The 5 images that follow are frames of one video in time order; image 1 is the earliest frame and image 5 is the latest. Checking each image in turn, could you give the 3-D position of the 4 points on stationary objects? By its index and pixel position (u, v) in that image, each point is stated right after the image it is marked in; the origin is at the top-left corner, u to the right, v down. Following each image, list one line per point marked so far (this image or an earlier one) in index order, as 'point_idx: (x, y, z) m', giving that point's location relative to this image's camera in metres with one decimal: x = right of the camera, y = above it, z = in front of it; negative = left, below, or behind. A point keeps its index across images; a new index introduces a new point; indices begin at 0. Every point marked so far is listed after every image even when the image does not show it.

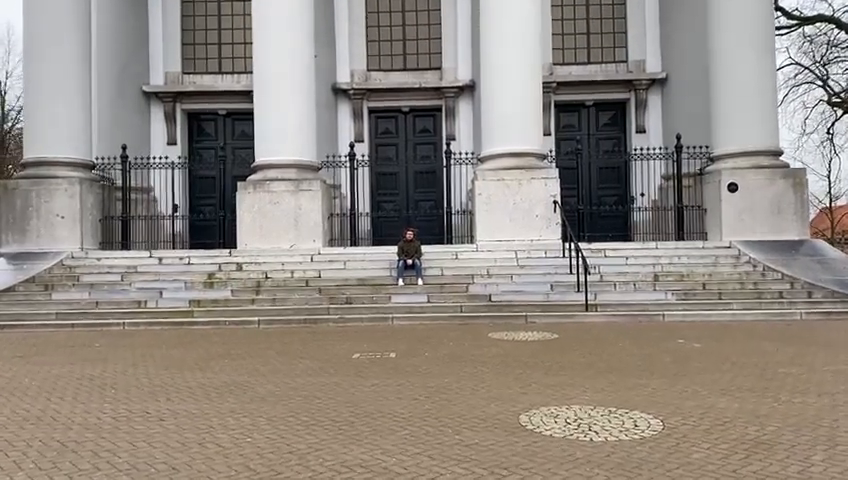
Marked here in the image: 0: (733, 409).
0: (+2.8, -1.5, +6.6) m
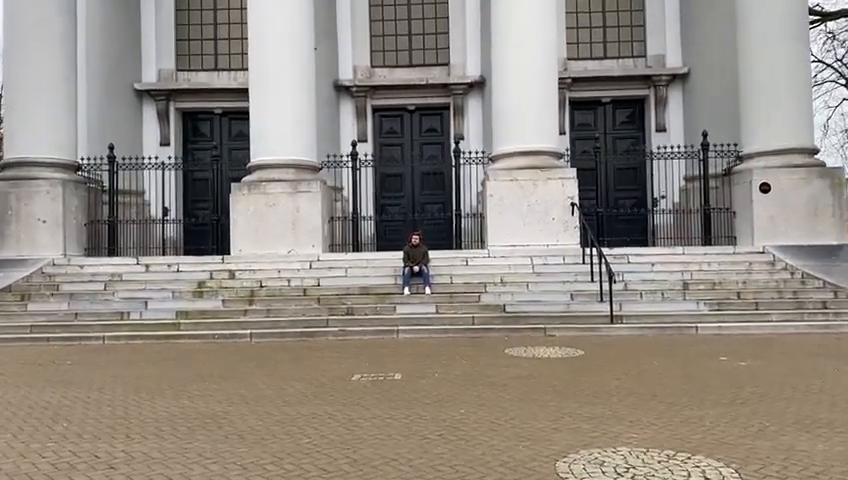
0: (+2.9, -1.6, +5.3) m
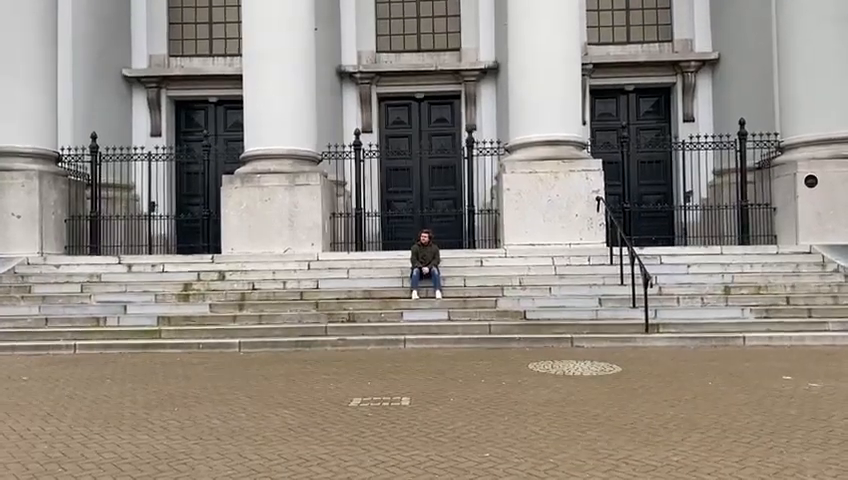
0: (+3.0, -1.6, +3.8) m
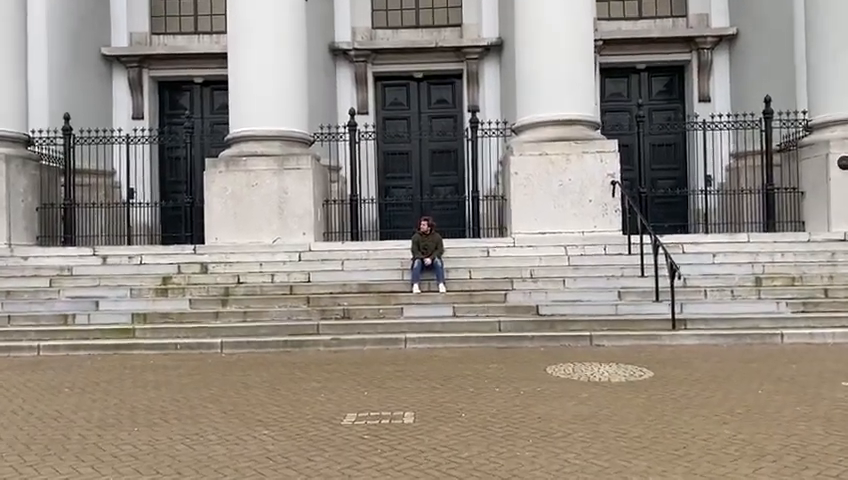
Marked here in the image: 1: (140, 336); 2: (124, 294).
0: (+3.1, -1.5, +2.7) m
1: (-4.1, -1.4, +10.3) m
2: (-4.9, -0.9, +11.7) m
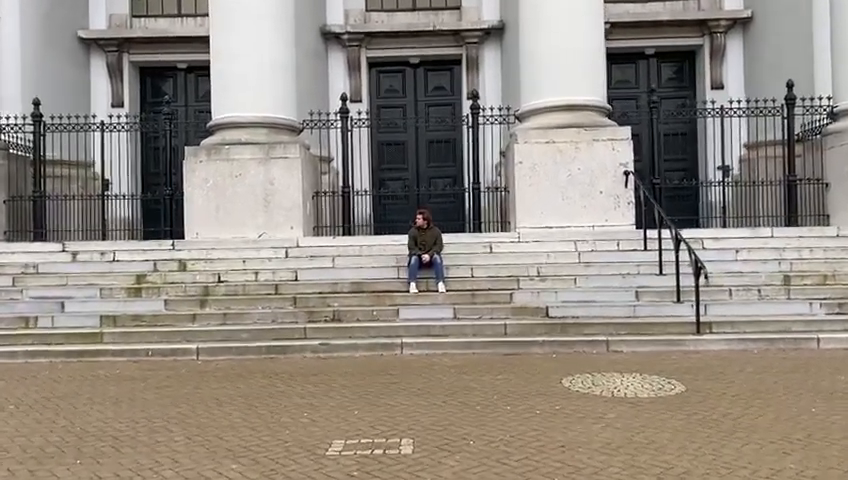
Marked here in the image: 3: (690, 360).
0: (+3.1, -1.5, +1.8) m
1: (-4.1, -1.3, +9.3) m
2: (-4.9, -0.8, +10.7) m
3: (+3.0, -1.3, +8.1) m
